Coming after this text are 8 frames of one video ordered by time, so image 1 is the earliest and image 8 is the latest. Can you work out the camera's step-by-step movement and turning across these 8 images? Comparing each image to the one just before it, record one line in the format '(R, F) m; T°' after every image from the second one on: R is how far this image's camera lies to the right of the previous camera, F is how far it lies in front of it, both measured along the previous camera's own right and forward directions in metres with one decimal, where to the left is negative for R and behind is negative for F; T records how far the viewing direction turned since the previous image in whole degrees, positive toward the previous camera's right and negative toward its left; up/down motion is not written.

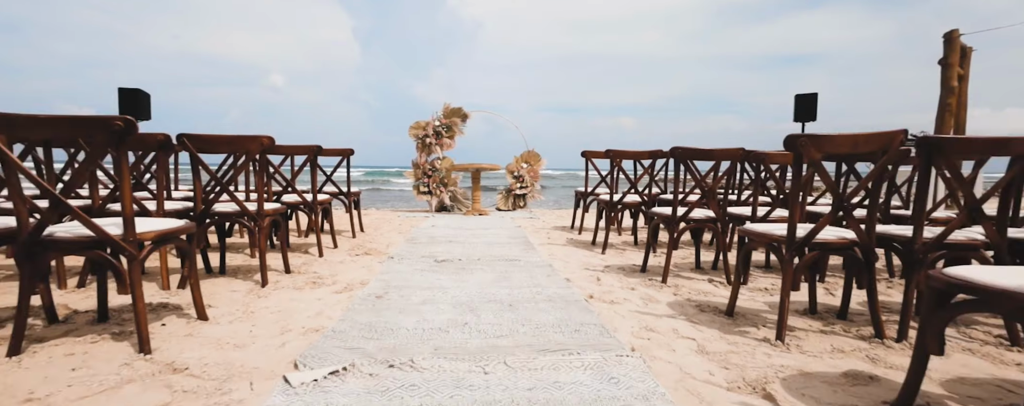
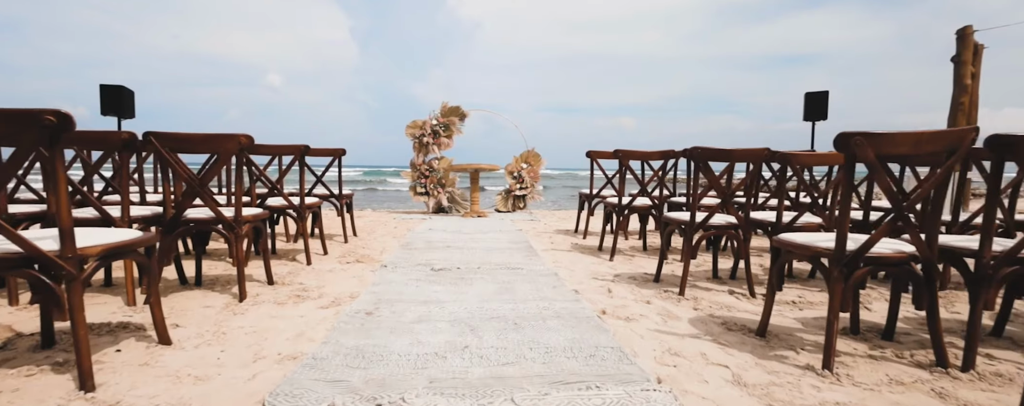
(0.0, +0.3) m; 0°
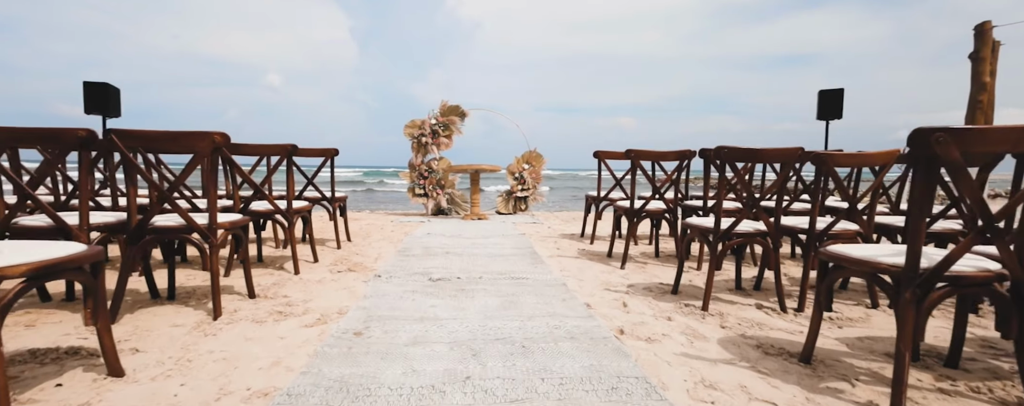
(0.0, +0.3) m; 0°
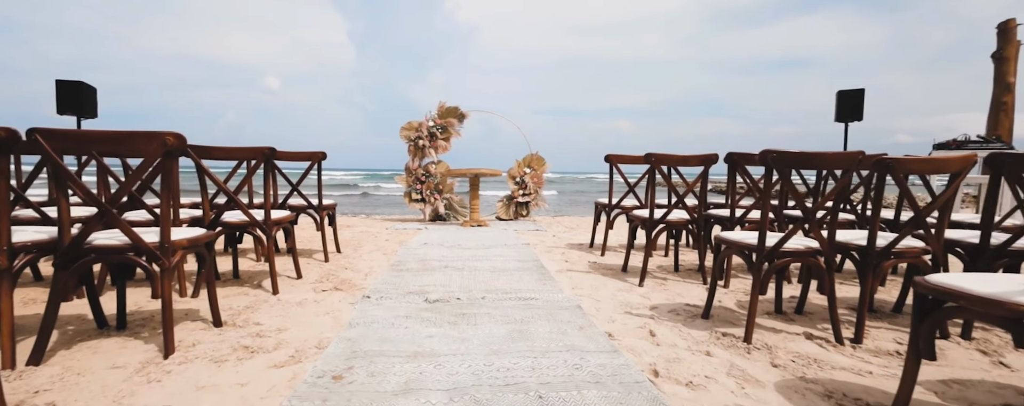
(-0.1, +0.5) m; 0°
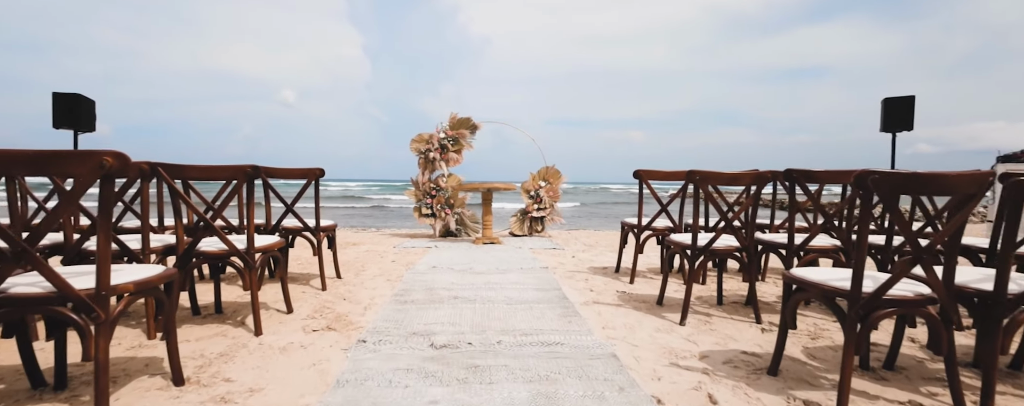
(-0.1, +0.5) m; -1°
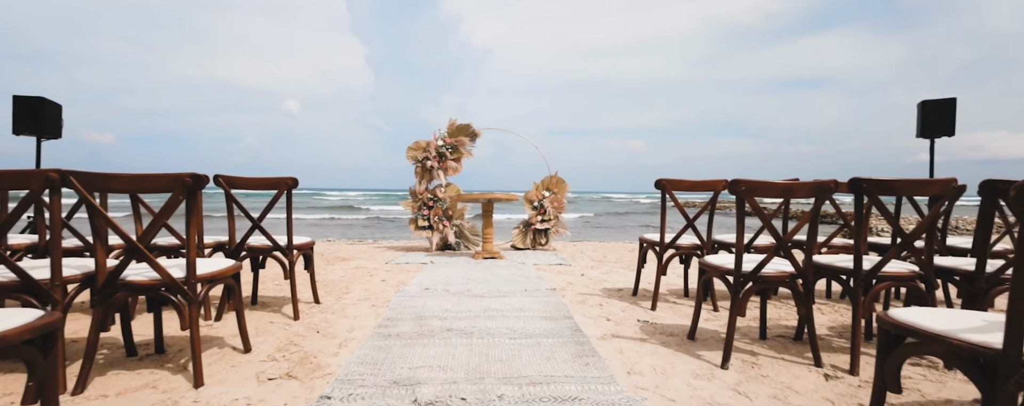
(0.0, +0.6) m; 0°
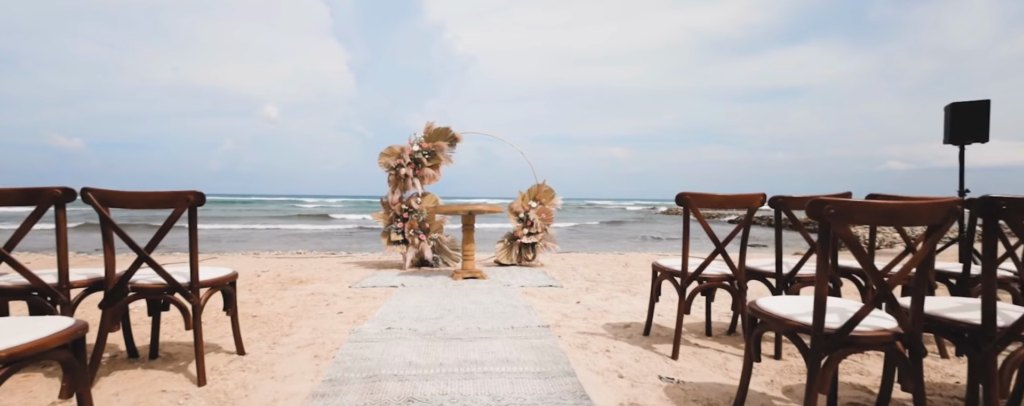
(0.0, +0.9) m; +2°
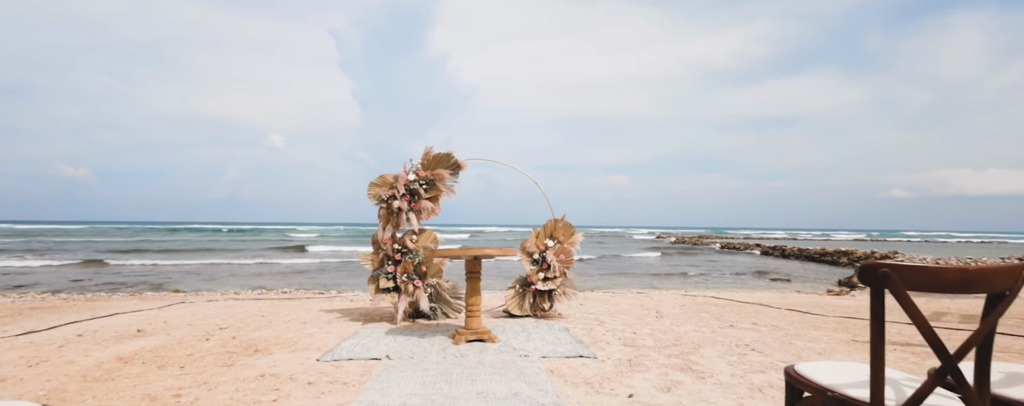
(-0.2, +1.5) m; 0°
